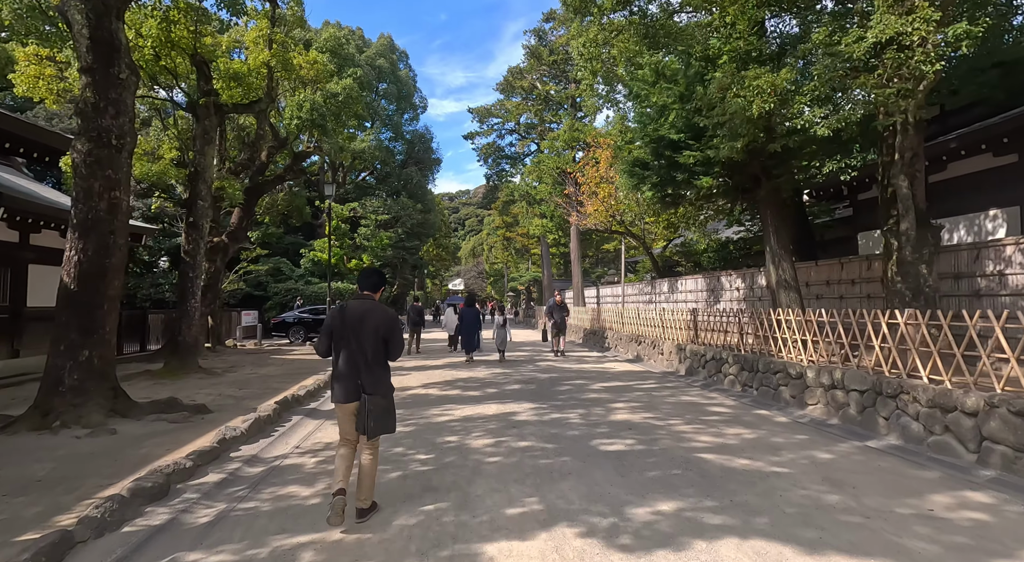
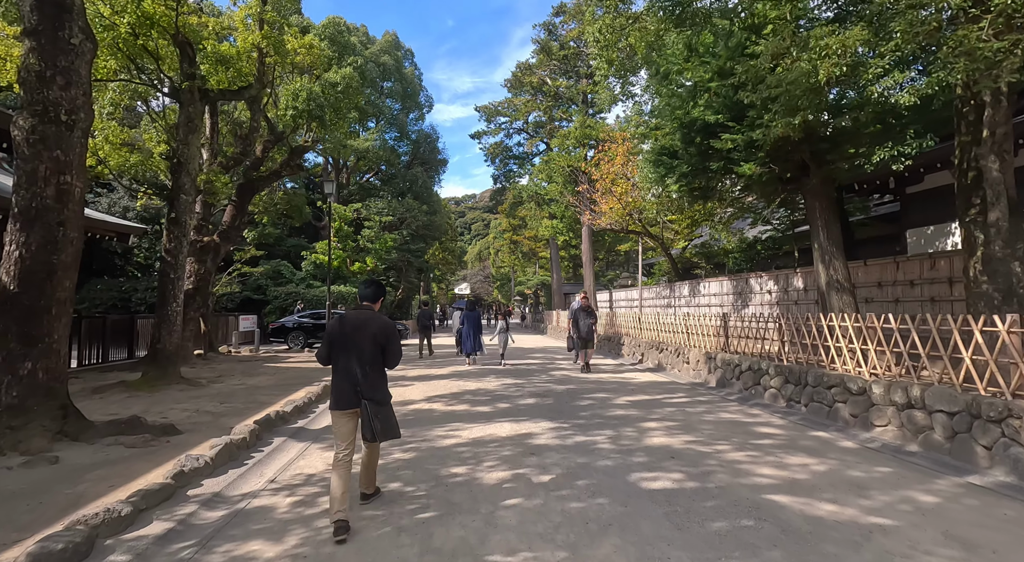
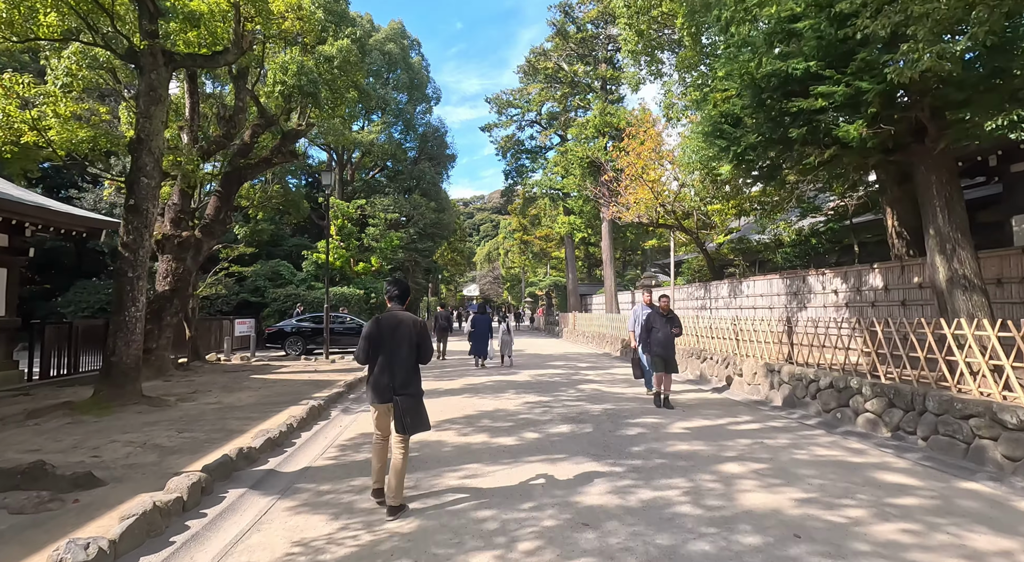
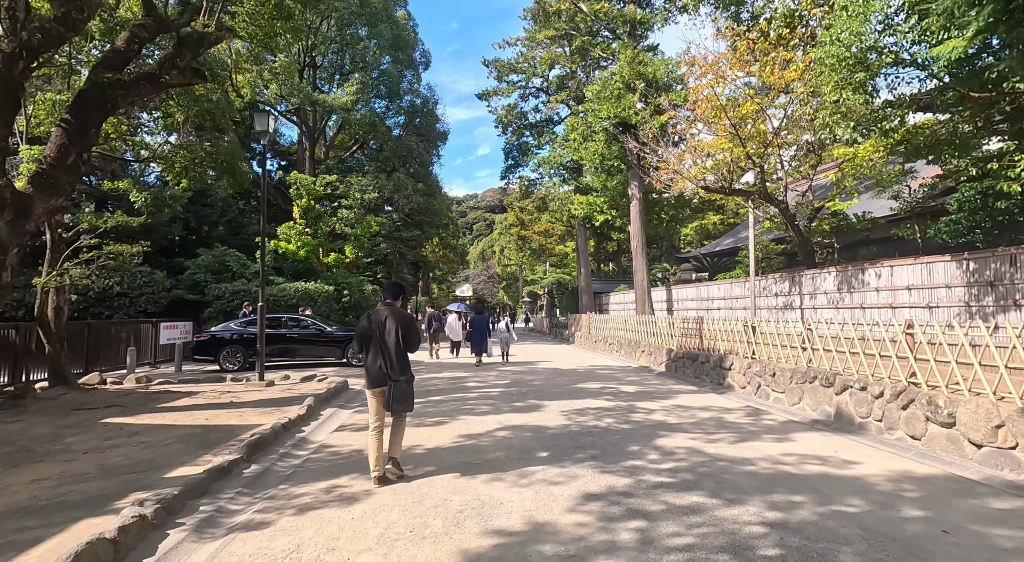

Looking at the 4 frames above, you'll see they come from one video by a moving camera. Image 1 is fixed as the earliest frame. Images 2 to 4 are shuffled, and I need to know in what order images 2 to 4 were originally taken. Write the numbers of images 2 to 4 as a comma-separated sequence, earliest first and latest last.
2, 3, 4
